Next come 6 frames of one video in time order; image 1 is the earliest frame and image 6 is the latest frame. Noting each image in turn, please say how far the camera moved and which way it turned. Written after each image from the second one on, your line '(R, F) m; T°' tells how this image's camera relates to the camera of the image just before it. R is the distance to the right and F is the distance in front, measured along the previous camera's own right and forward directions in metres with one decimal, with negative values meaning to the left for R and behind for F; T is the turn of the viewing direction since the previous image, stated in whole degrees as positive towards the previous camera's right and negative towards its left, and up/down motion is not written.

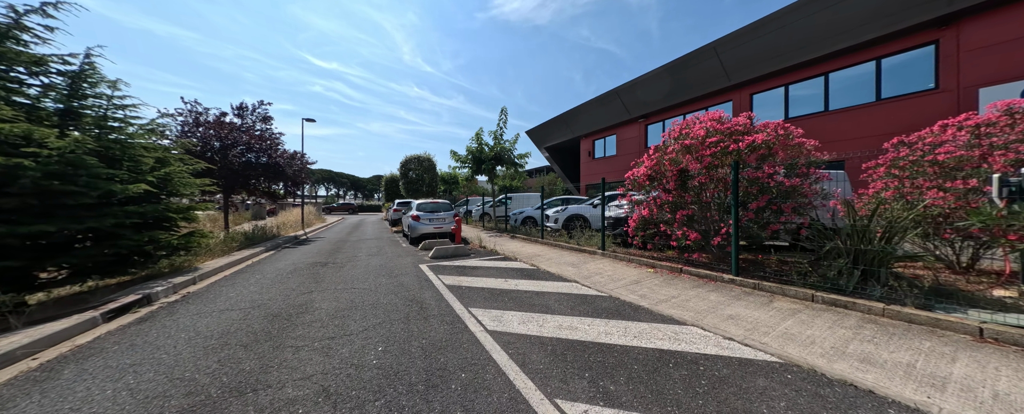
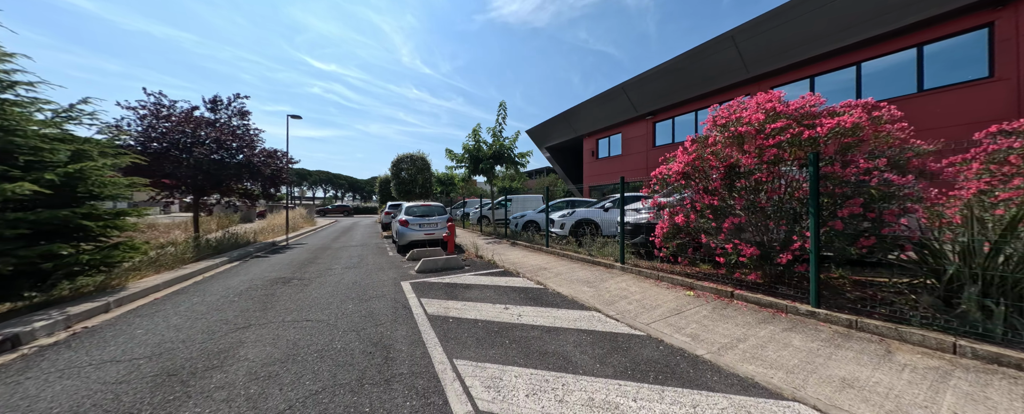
(0.0, +1.2) m; 0°
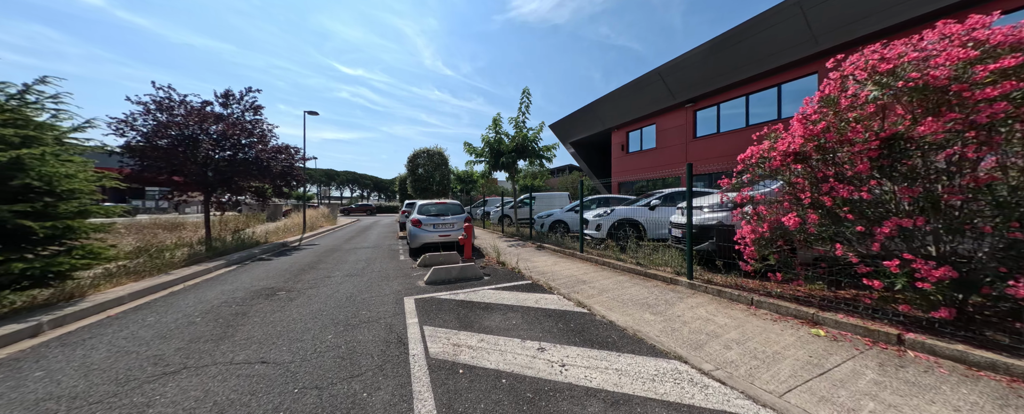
(-0.2, +1.2) m; -4°
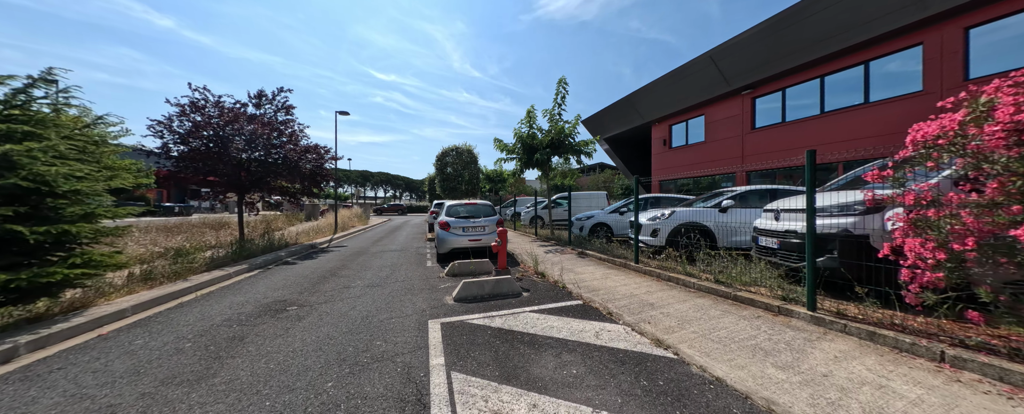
(-0.3, +0.9) m; -5°
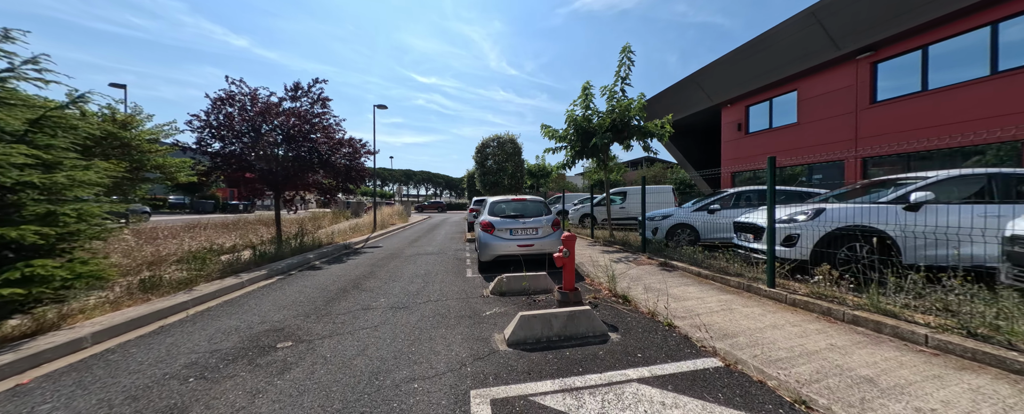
(-0.5, +1.5) m; -7°
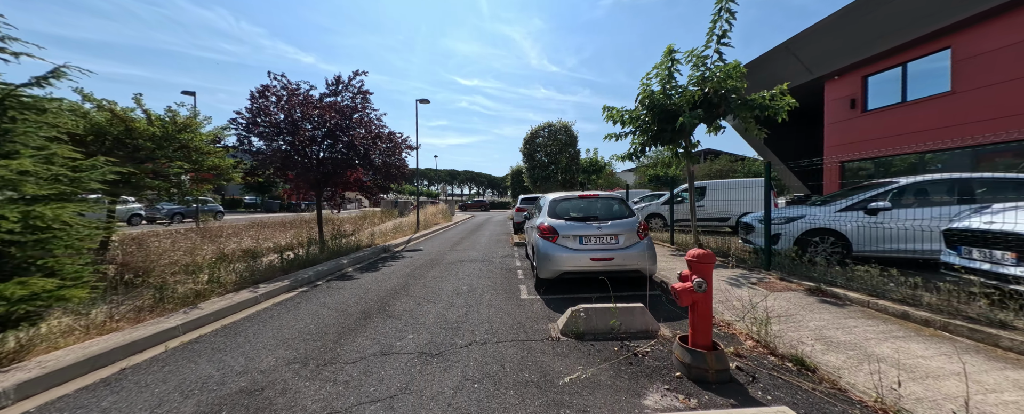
(-0.4, +1.4) m; -8°
